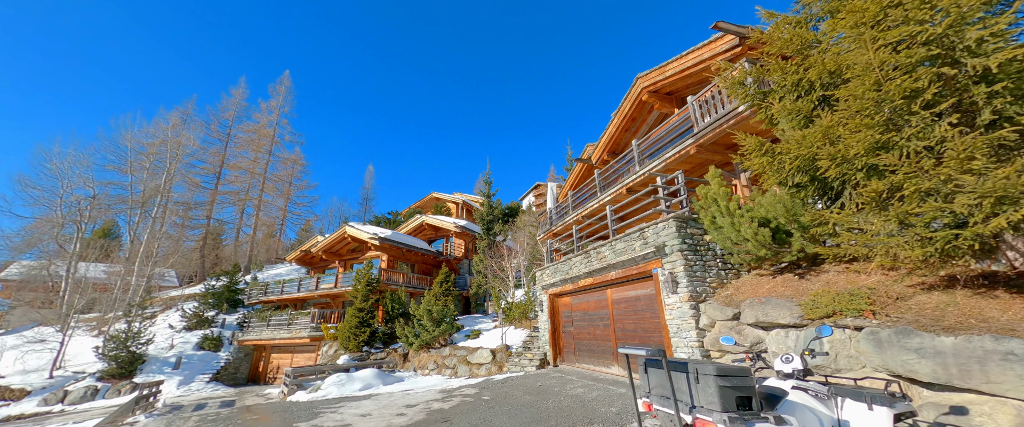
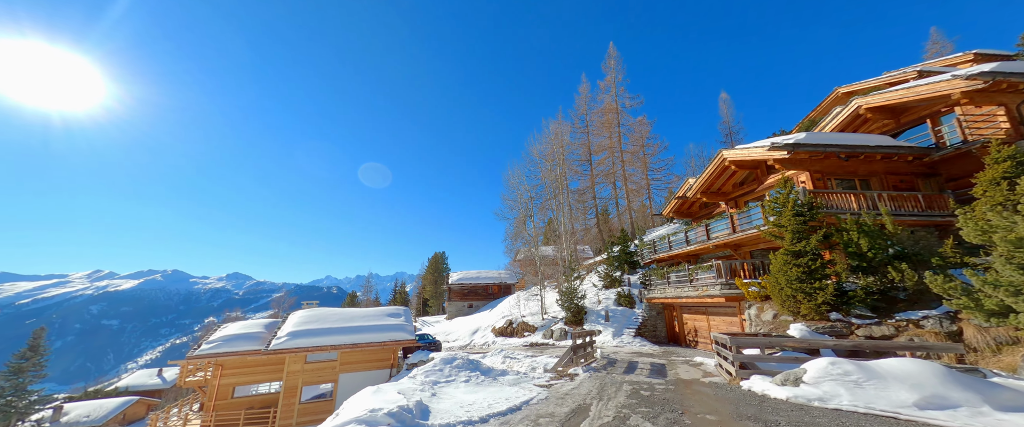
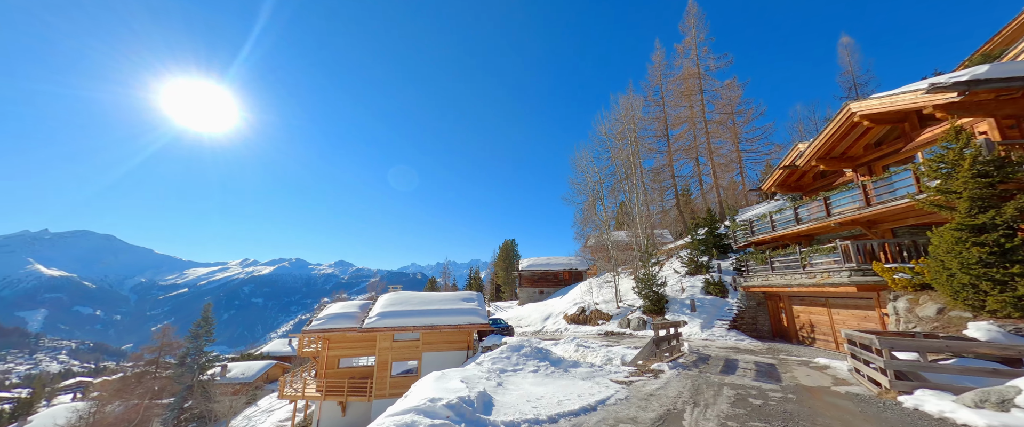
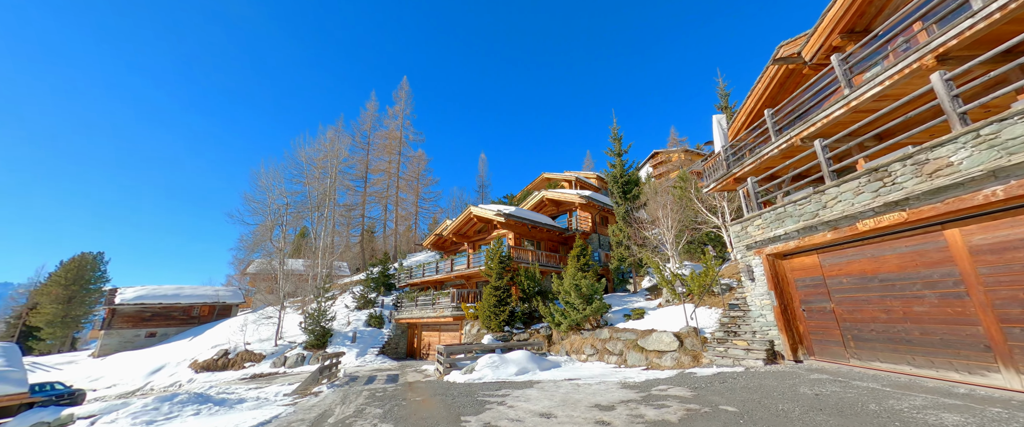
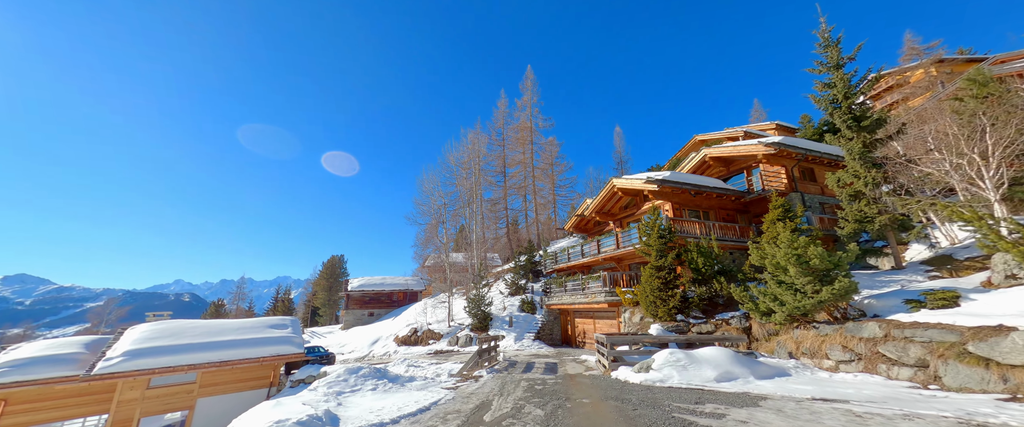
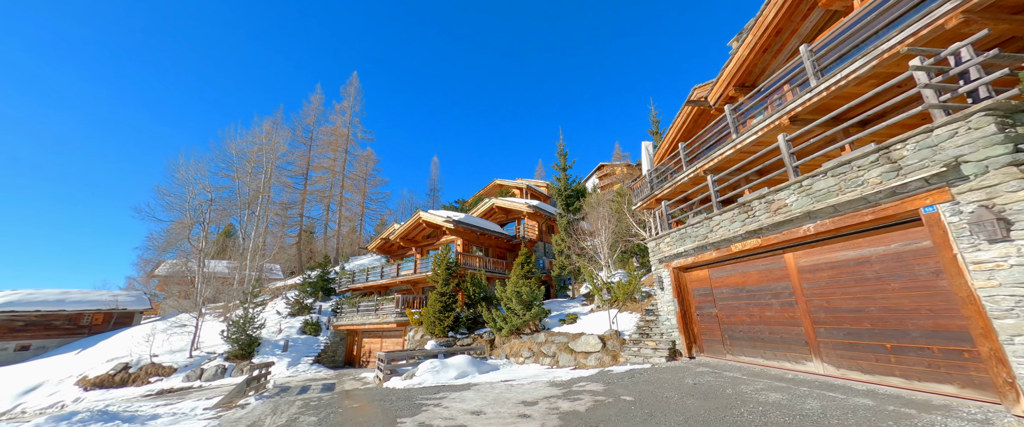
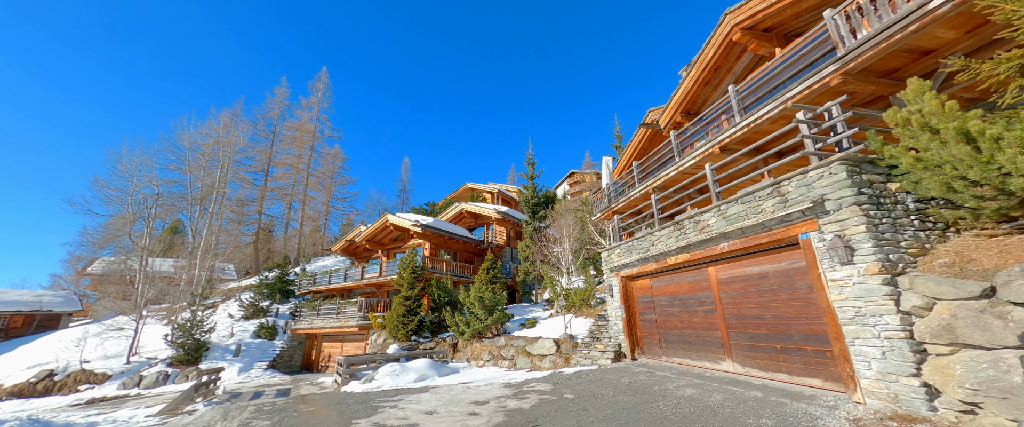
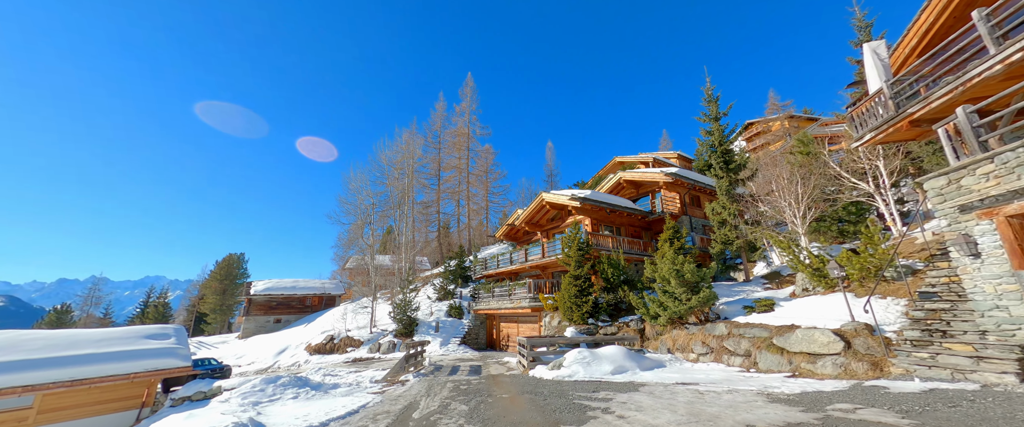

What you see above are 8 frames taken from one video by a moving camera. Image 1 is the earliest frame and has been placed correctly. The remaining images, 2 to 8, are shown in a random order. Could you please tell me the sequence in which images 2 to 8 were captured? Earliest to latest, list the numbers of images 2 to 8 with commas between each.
7, 6, 4, 8, 5, 2, 3
